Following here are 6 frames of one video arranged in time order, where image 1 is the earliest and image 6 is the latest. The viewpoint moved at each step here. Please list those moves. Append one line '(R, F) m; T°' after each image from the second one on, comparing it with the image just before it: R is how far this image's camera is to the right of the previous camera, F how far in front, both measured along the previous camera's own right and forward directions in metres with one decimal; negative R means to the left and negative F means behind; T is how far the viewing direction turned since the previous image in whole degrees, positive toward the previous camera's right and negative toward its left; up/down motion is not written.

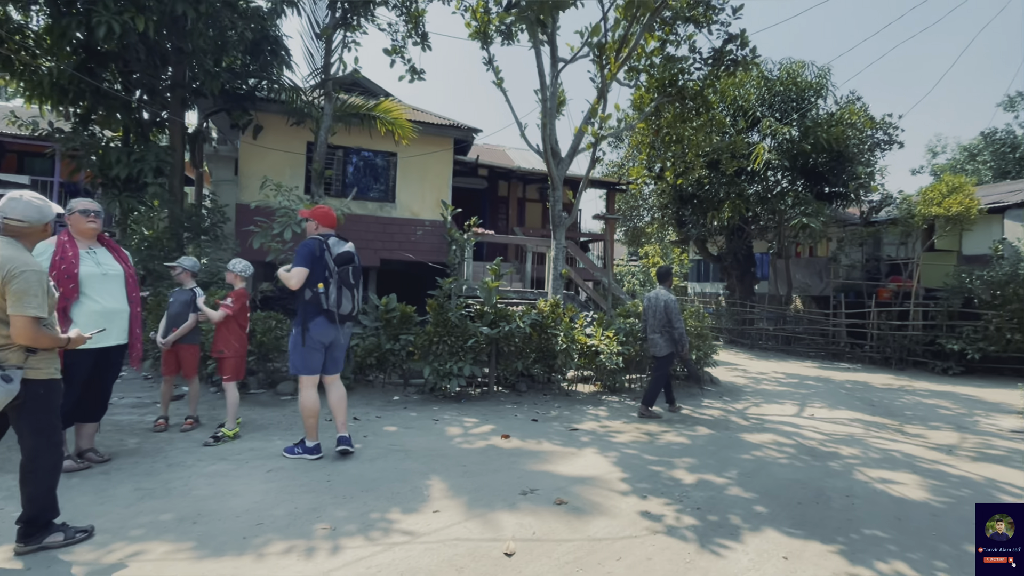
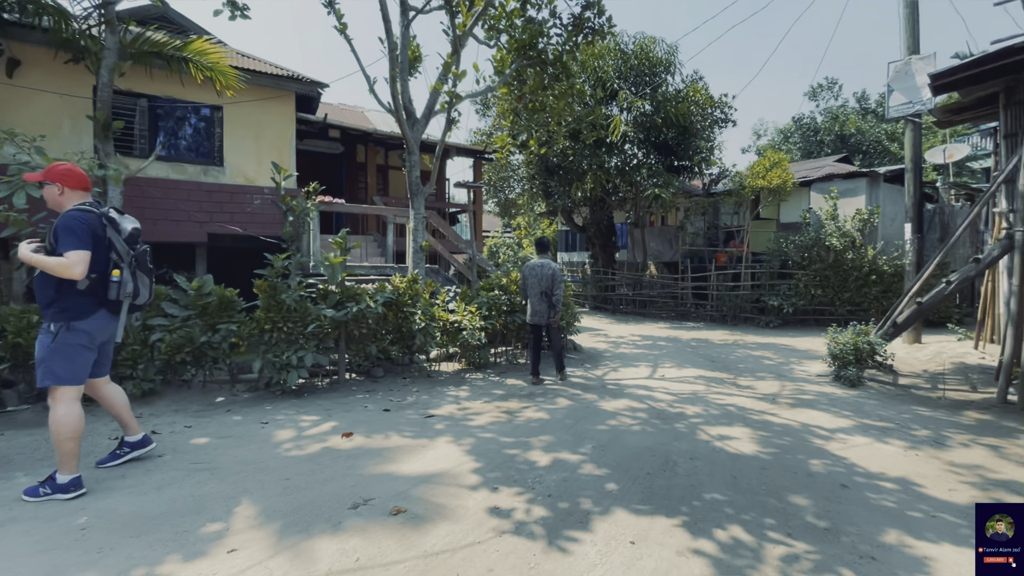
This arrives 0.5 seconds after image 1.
(+0.4, +0.5) m; +14°
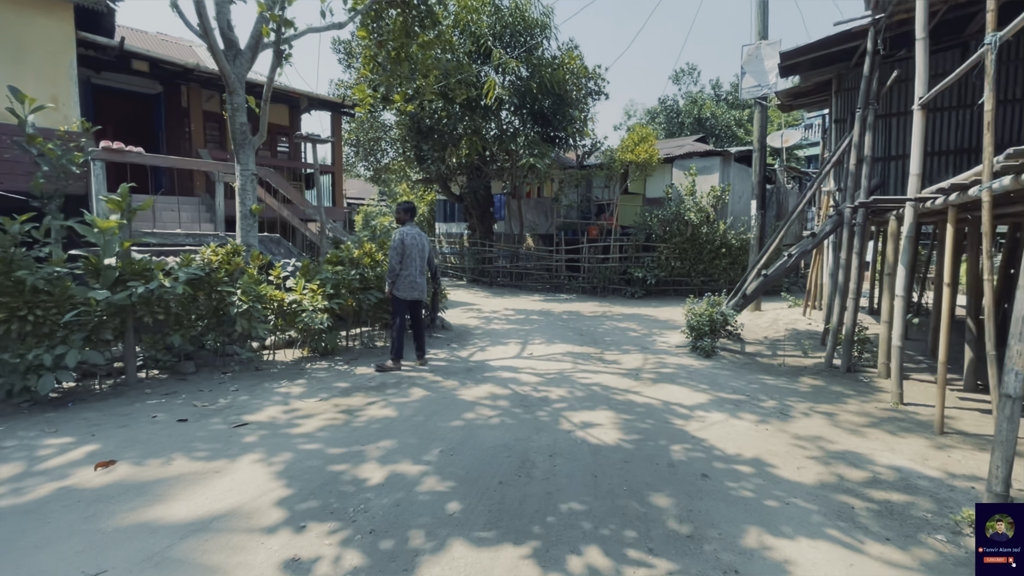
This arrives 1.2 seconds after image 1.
(+0.4, +0.7) m; +14°
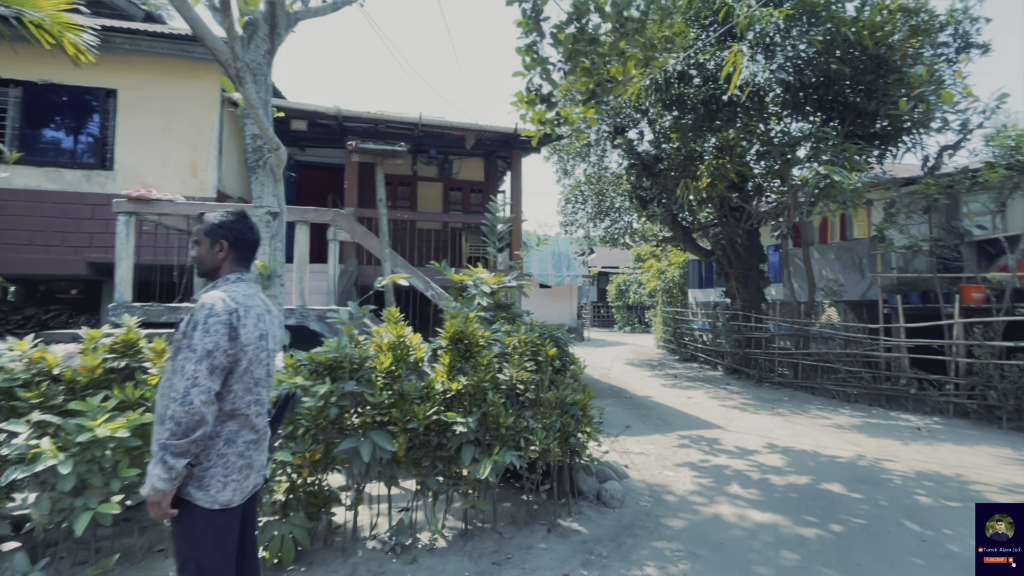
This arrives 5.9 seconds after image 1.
(+0.4, +4.6) m; -33°
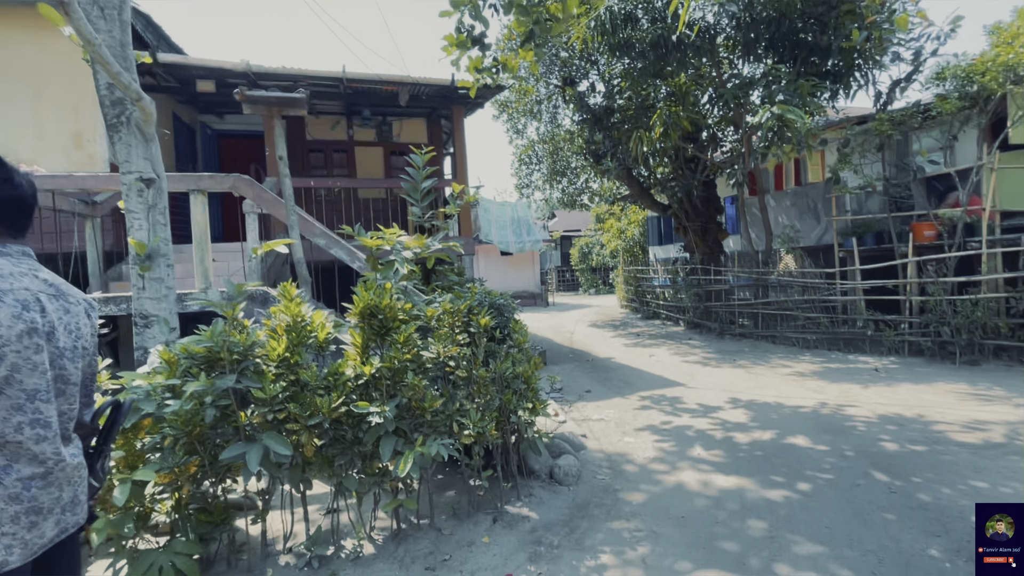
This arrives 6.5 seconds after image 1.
(+0.3, +0.5) m; +4°
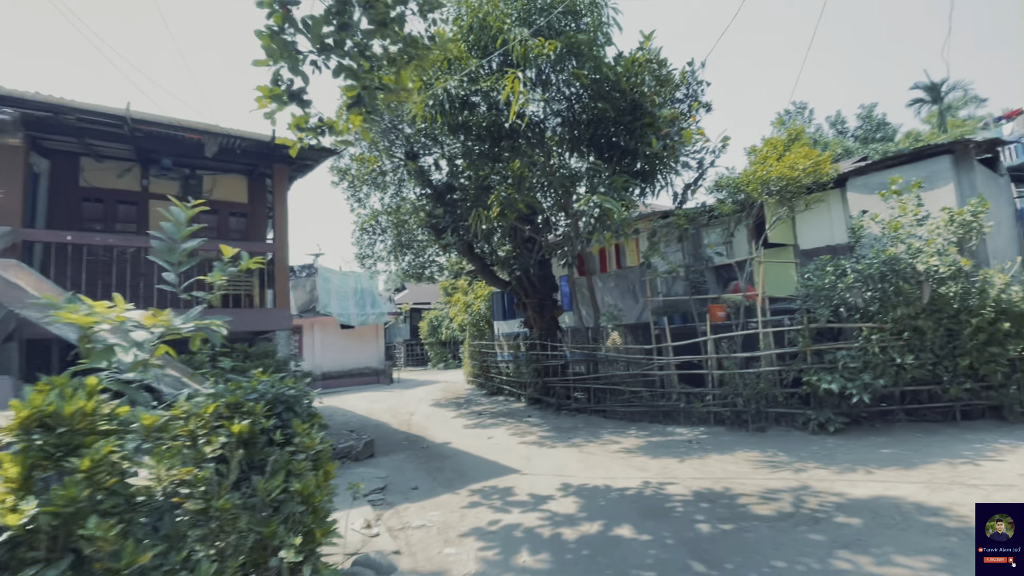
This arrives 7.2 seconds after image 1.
(+0.4, +0.4) m; +17°
